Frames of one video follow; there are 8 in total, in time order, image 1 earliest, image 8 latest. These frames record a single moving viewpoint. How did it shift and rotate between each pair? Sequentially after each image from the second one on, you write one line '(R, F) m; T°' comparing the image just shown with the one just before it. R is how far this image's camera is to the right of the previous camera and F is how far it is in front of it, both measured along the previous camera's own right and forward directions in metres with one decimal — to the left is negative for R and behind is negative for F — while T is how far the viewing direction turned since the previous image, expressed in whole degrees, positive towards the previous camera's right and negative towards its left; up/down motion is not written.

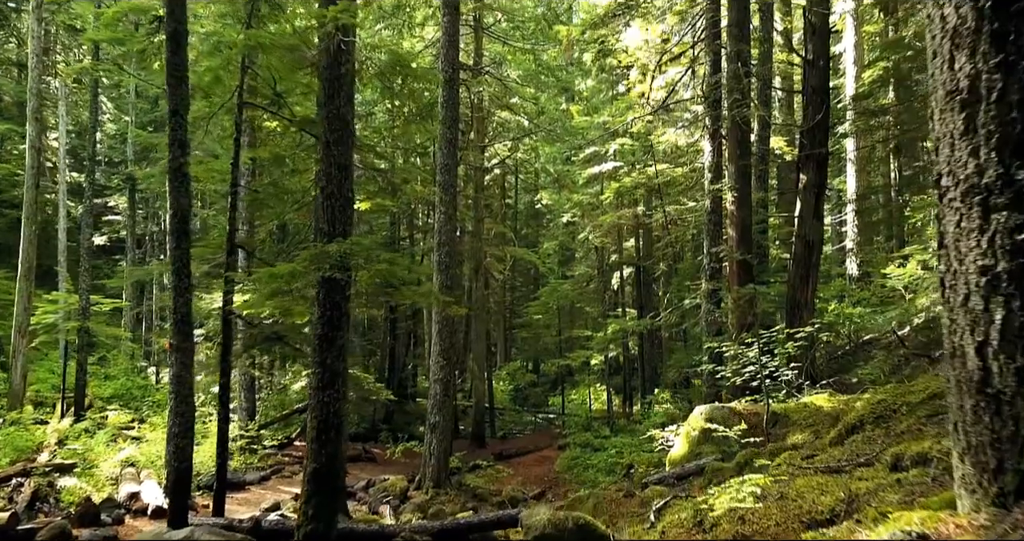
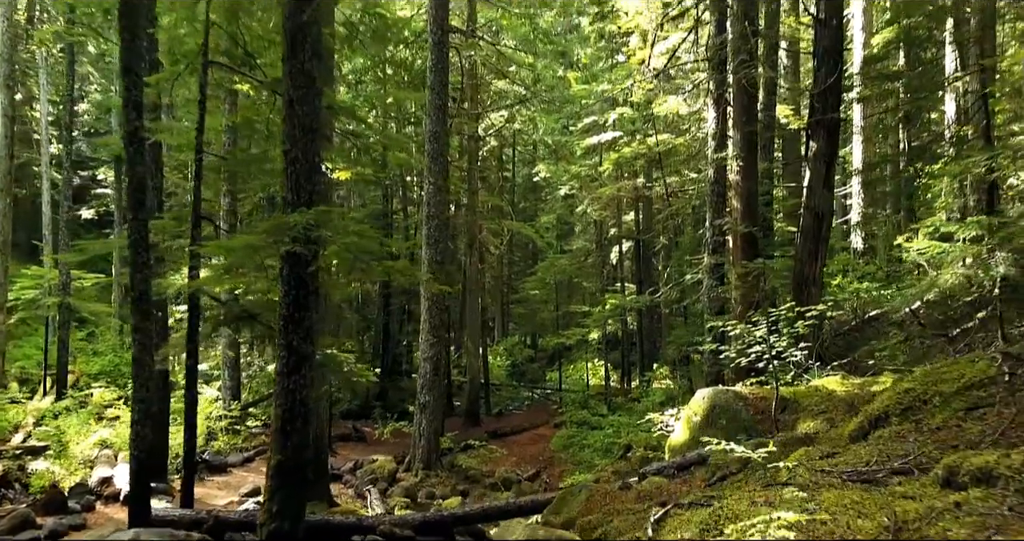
(+0.1, +0.6) m; 0°
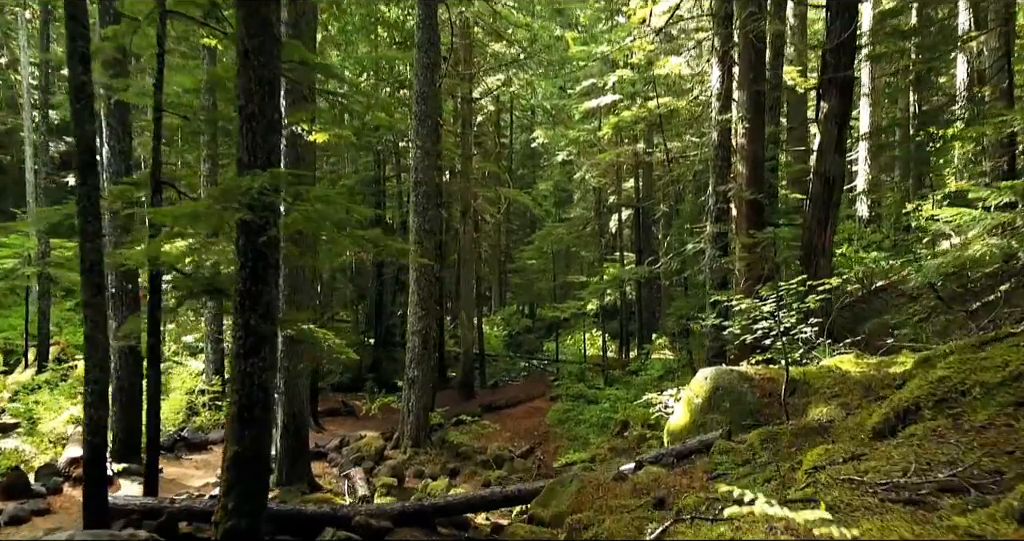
(+0.1, +0.6) m; 0°
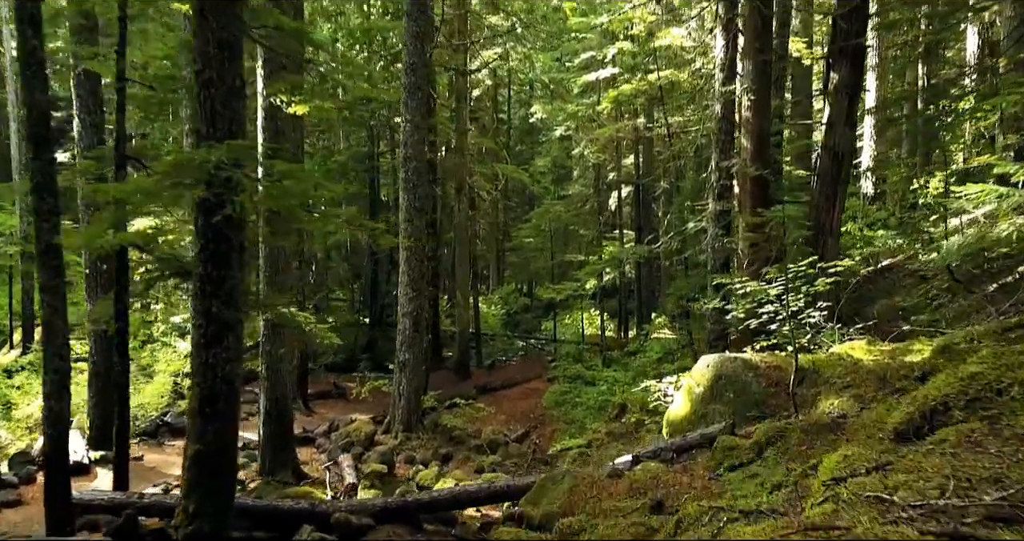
(+0.1, +0.4) m; 0°
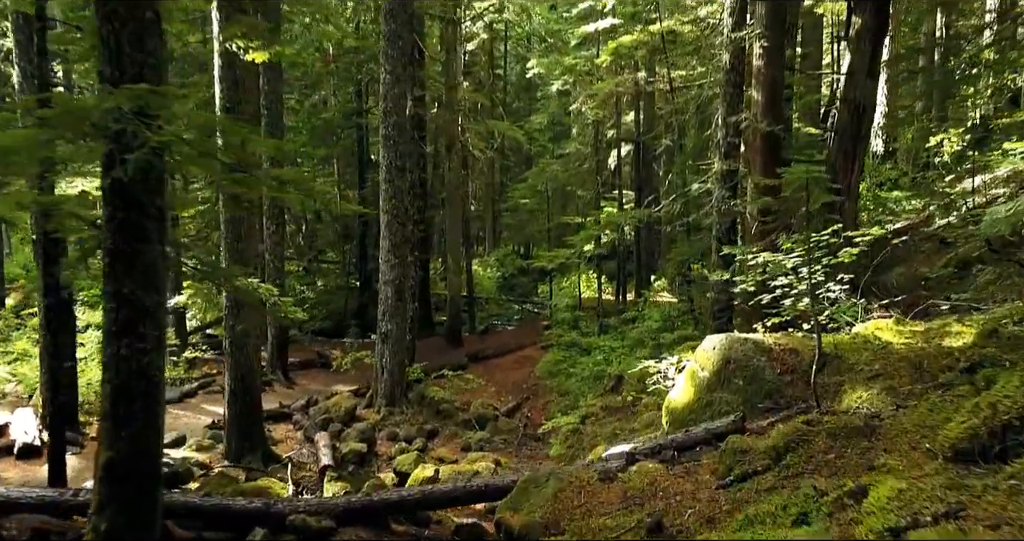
(+0.2, +0.8) m; 0°
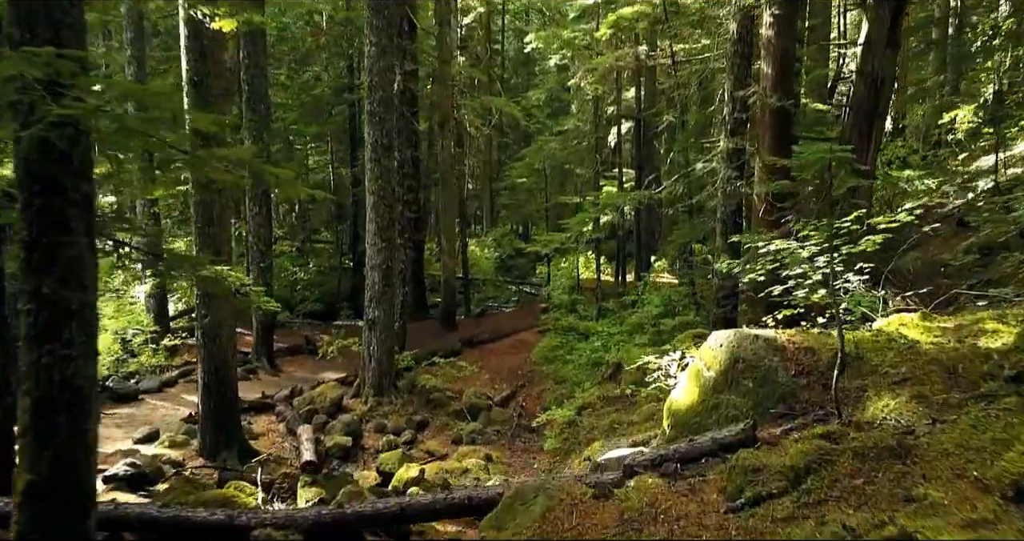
(+0.1, +0.5) m; 0°
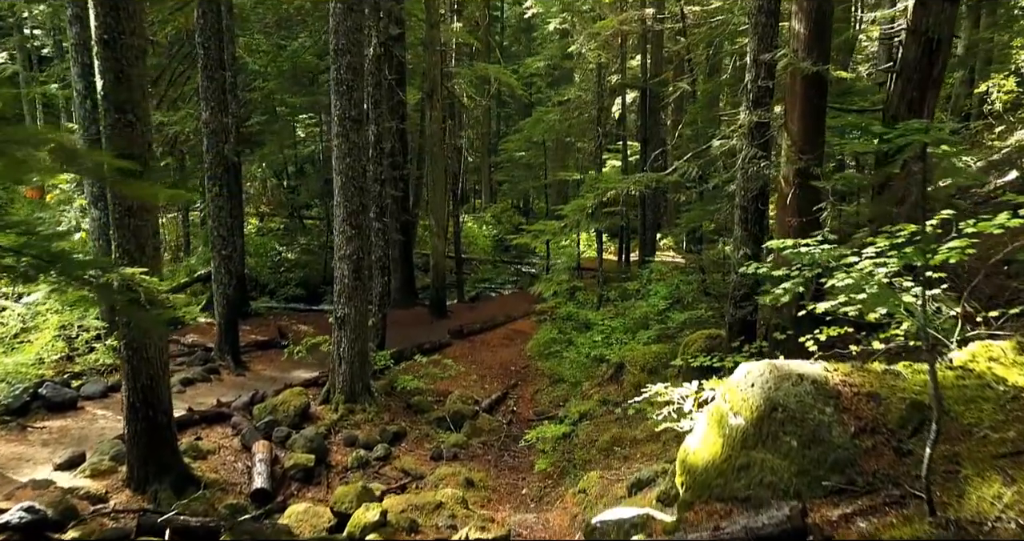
(+0.2, +1.3) m; 0°
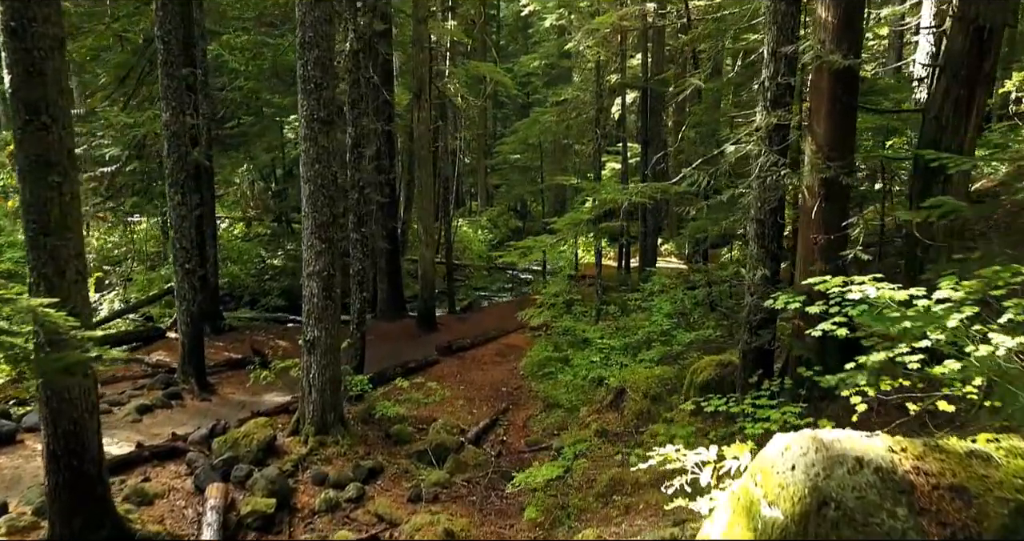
(+0.1, +0.9) m; 0°
